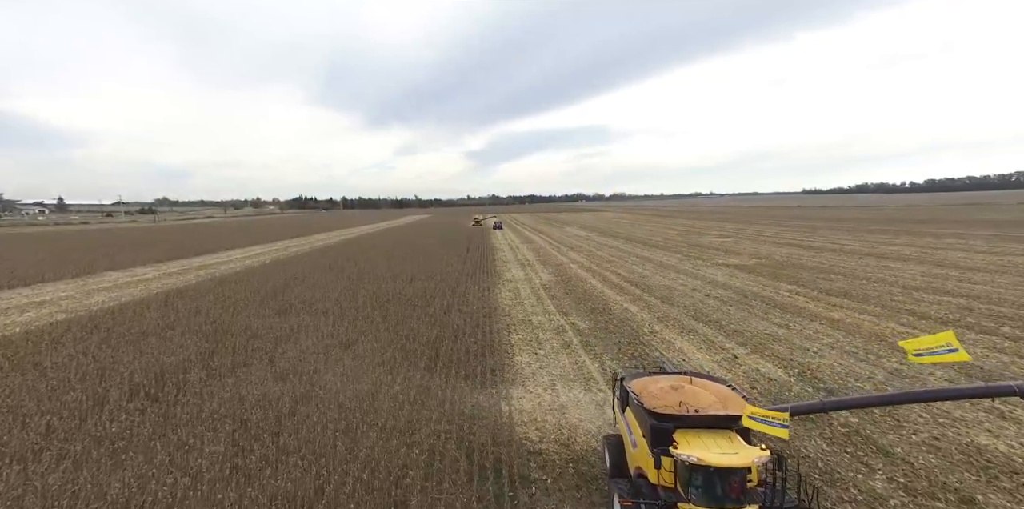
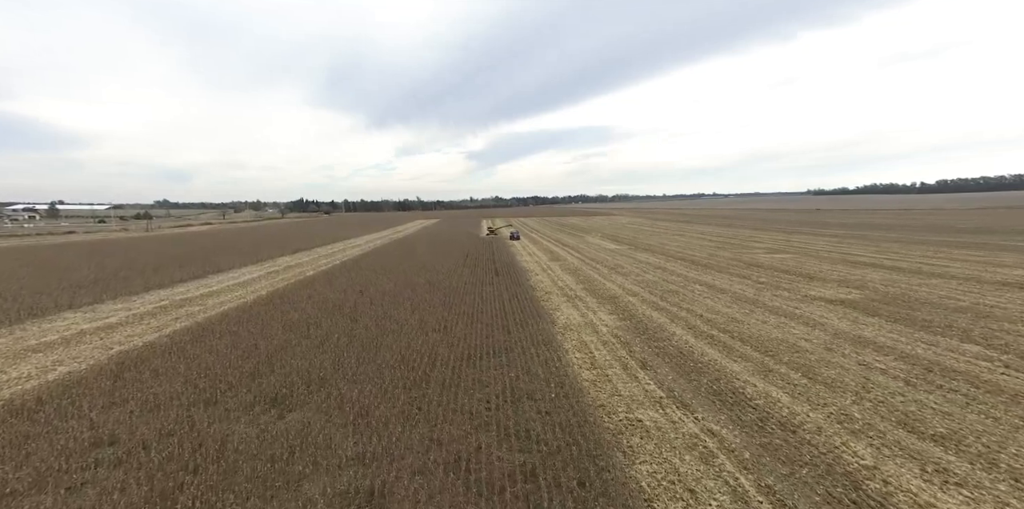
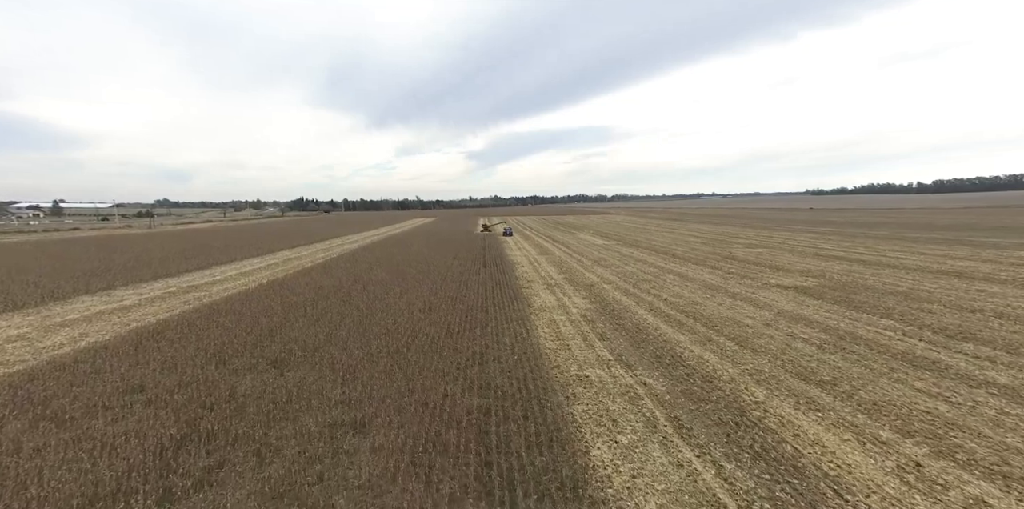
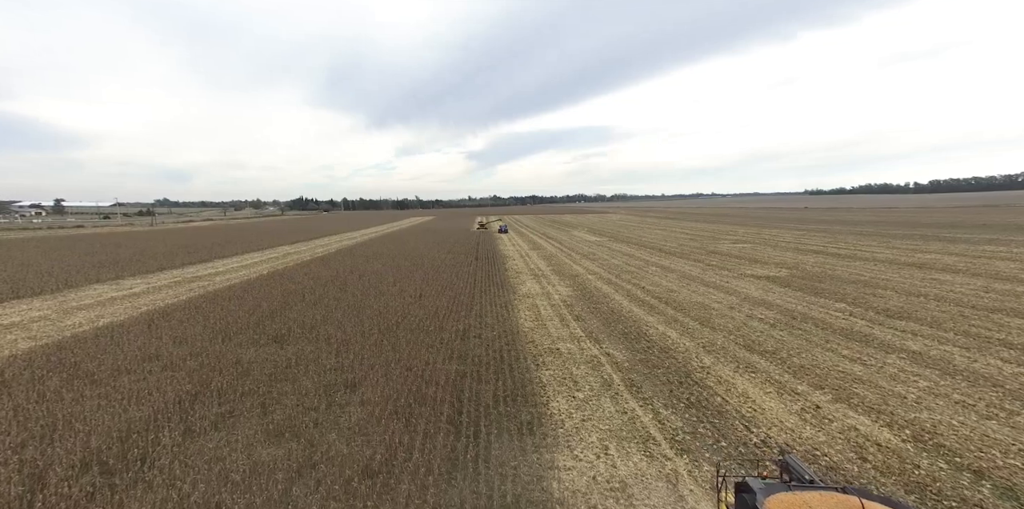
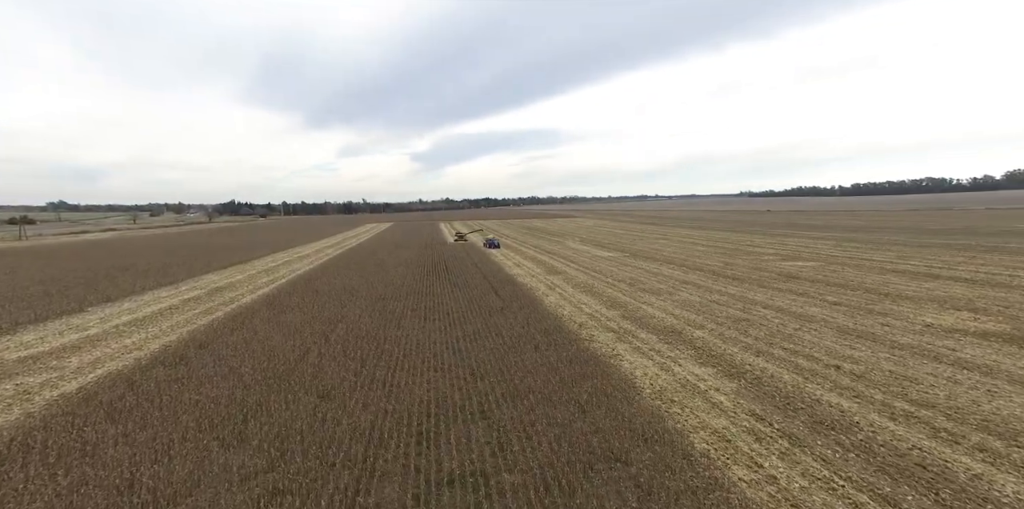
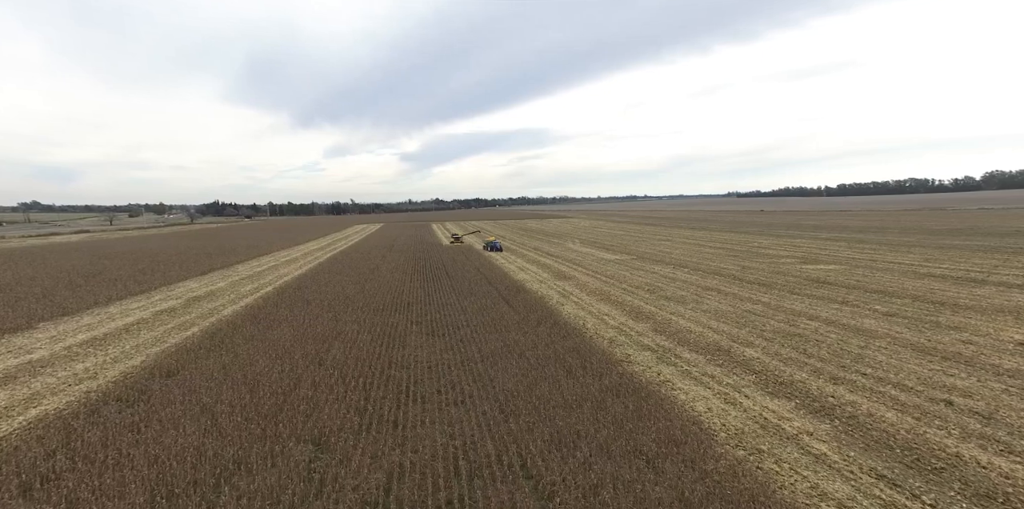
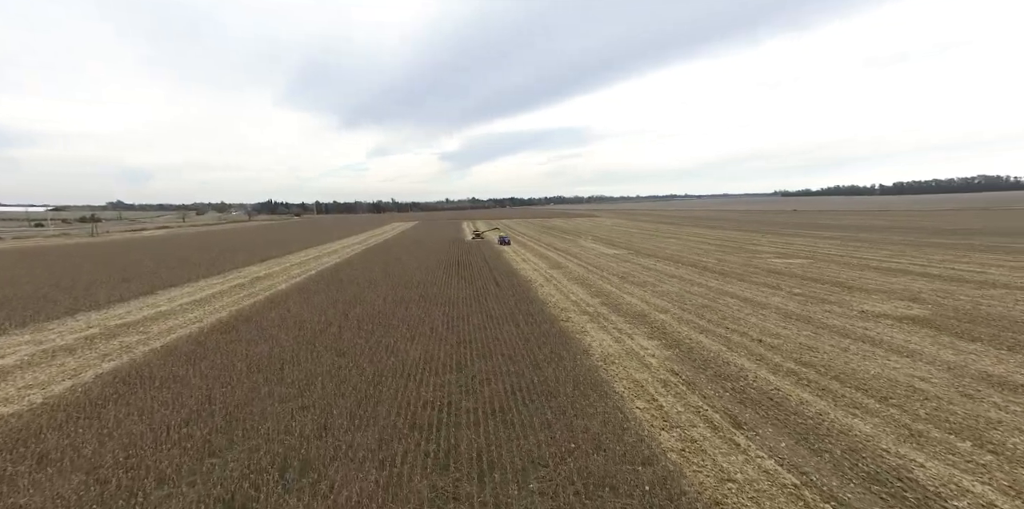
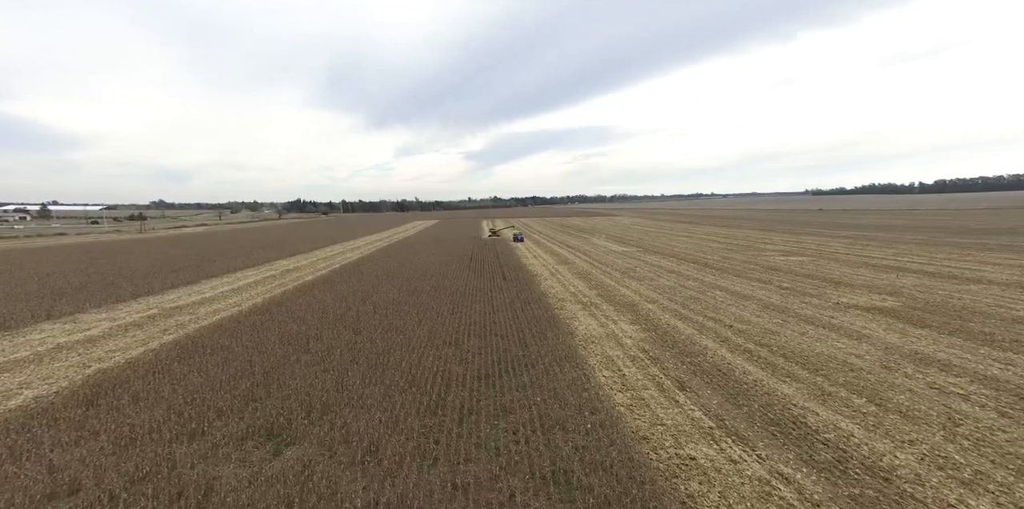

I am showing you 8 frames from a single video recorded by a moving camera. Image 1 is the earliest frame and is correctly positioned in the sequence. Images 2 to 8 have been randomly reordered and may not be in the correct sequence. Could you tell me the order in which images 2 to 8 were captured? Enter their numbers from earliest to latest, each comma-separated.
4, 3, 2, 8, 7, 5, 6
